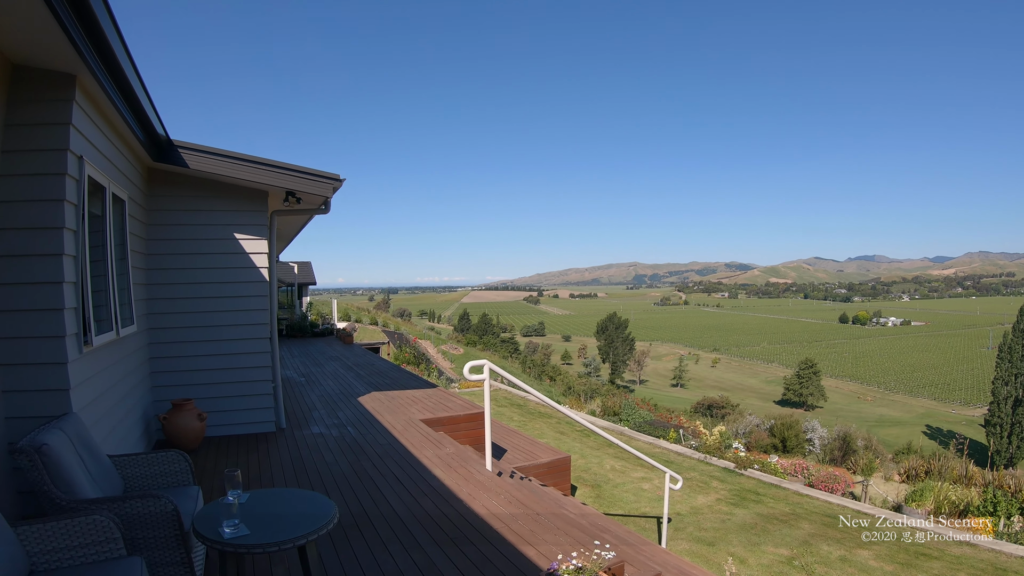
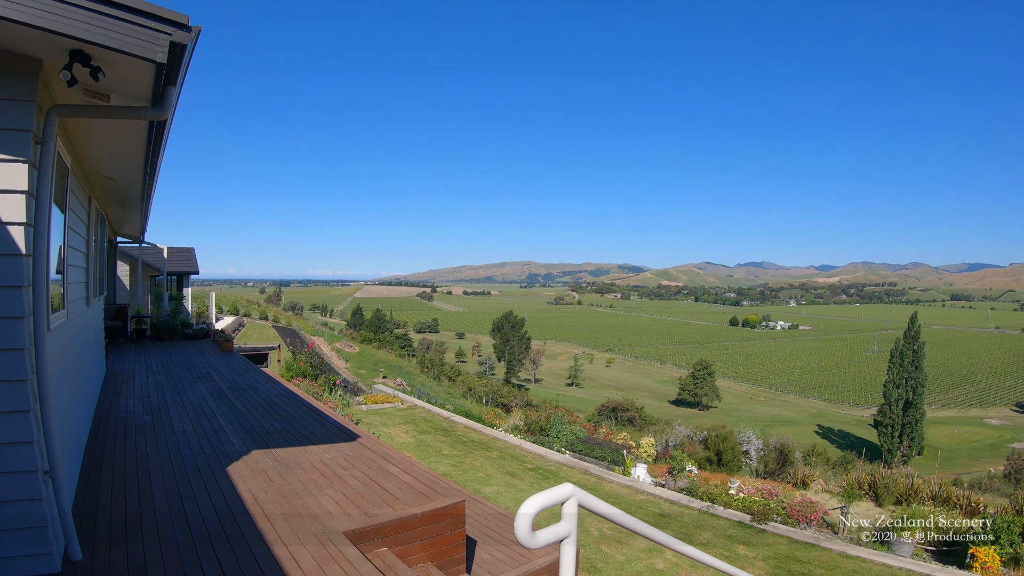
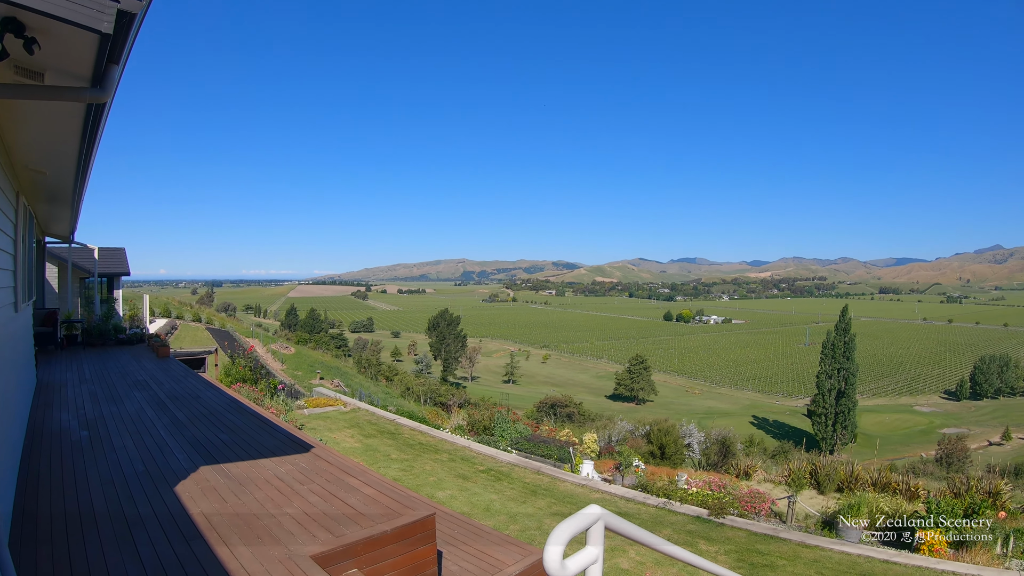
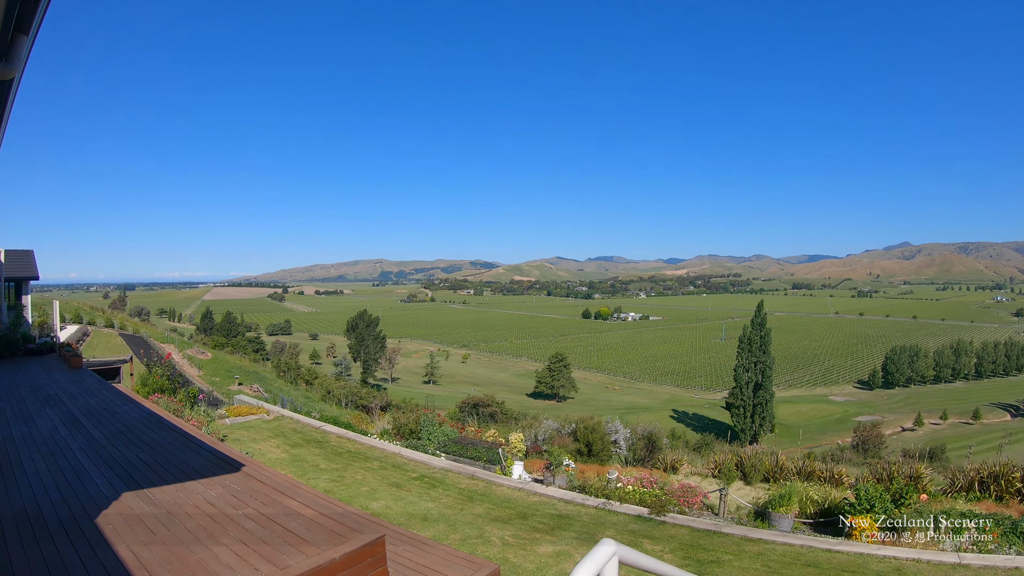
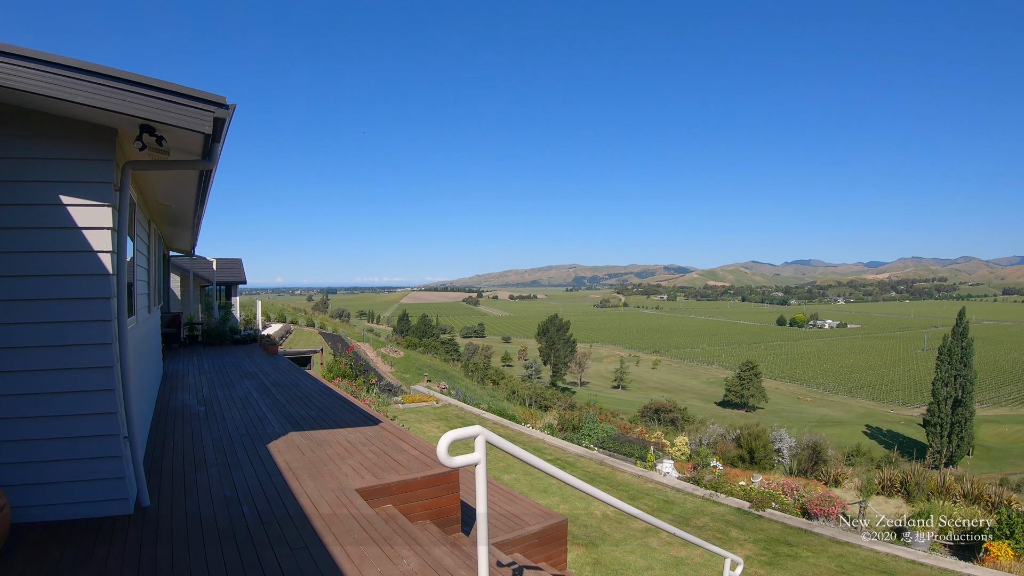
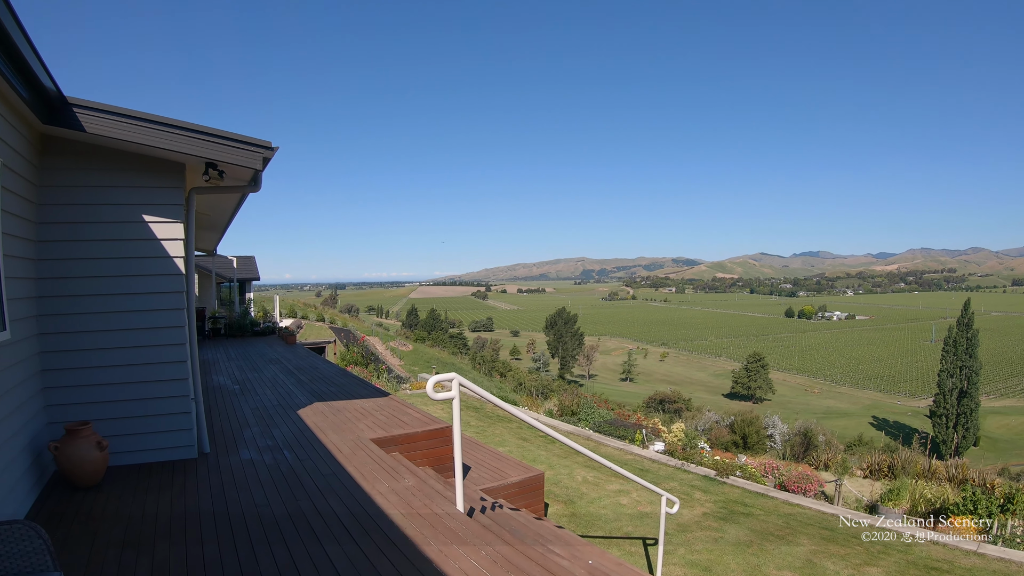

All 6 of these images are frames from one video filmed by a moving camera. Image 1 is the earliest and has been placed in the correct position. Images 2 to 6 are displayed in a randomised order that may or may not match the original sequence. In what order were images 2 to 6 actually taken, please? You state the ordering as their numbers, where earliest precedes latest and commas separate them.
6, 5, 2, 3, 4
